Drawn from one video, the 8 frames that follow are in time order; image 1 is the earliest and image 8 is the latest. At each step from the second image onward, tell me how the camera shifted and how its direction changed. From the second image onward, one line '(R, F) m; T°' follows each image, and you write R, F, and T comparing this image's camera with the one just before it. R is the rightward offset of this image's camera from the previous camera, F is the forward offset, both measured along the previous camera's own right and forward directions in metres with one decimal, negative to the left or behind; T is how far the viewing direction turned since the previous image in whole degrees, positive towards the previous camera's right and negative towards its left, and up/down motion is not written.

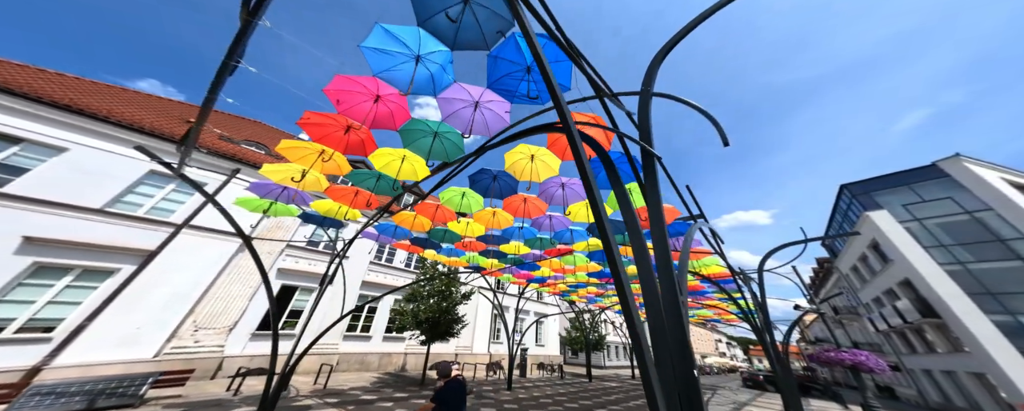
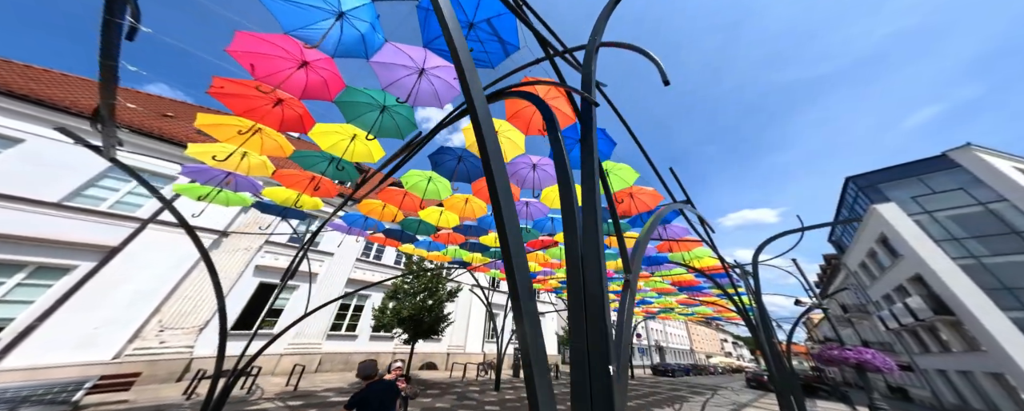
(+1.0, +0.6) m; -1°
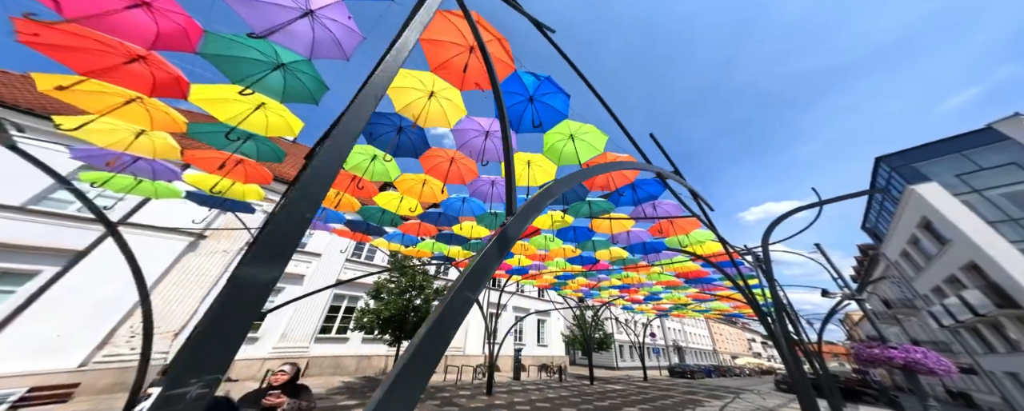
(+1.4, +1.0) m; -3°
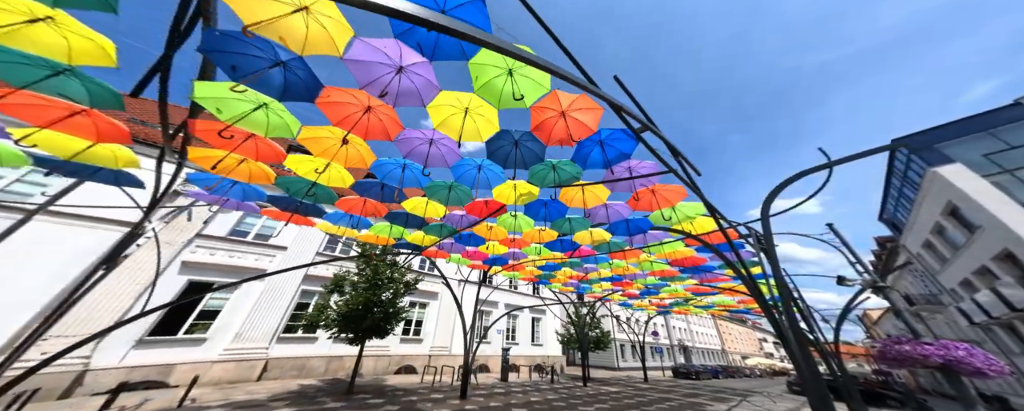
(+1.5, +1.3) m; -1°
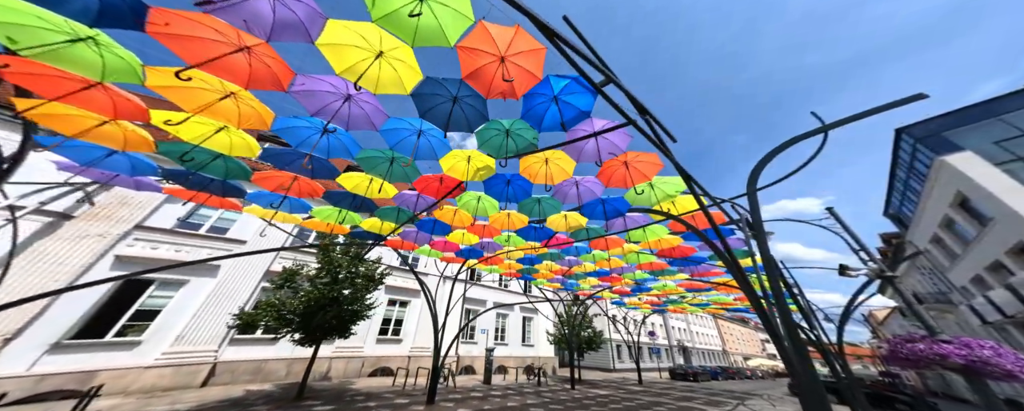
(+1.3, +1.0) m; 0°
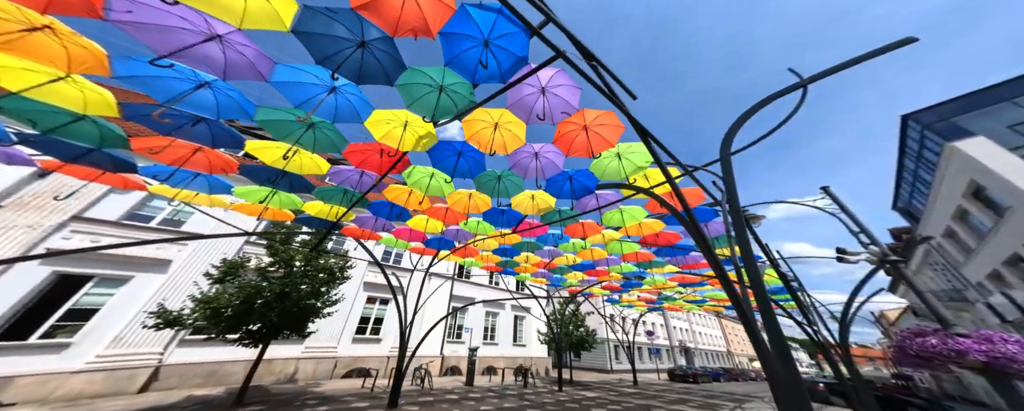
(+1.4, +0.8) m; -1°
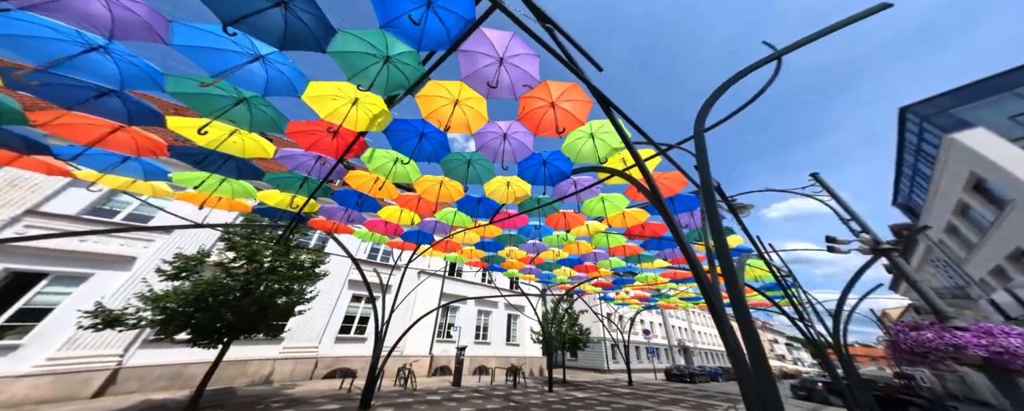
(+0.9, +0.5) m; 0°
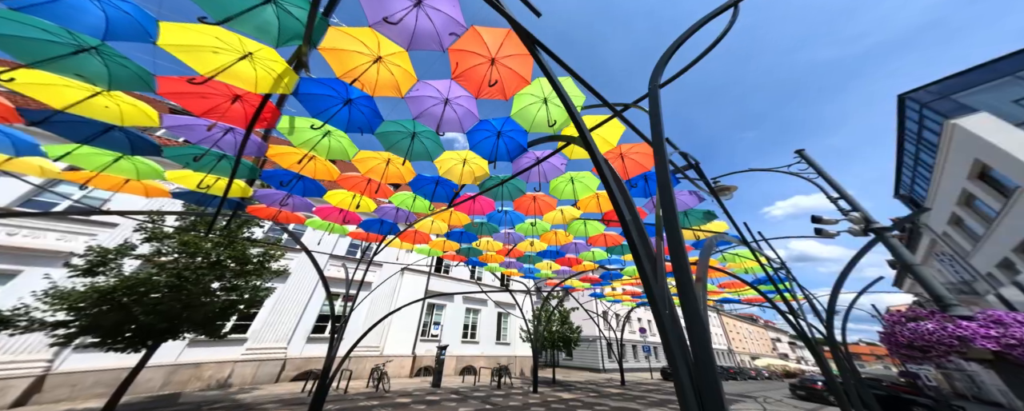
(+1.3, +0.8) m; 0°
